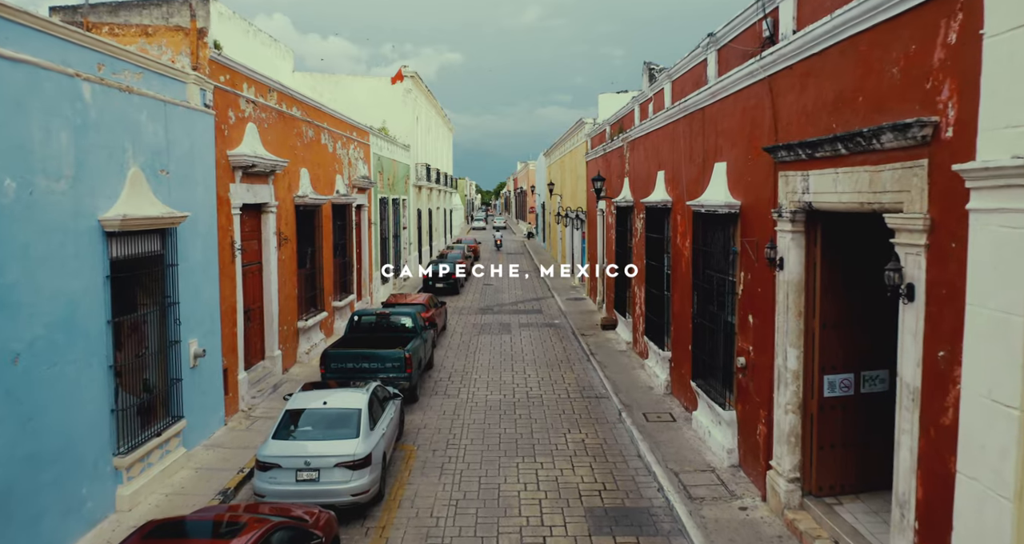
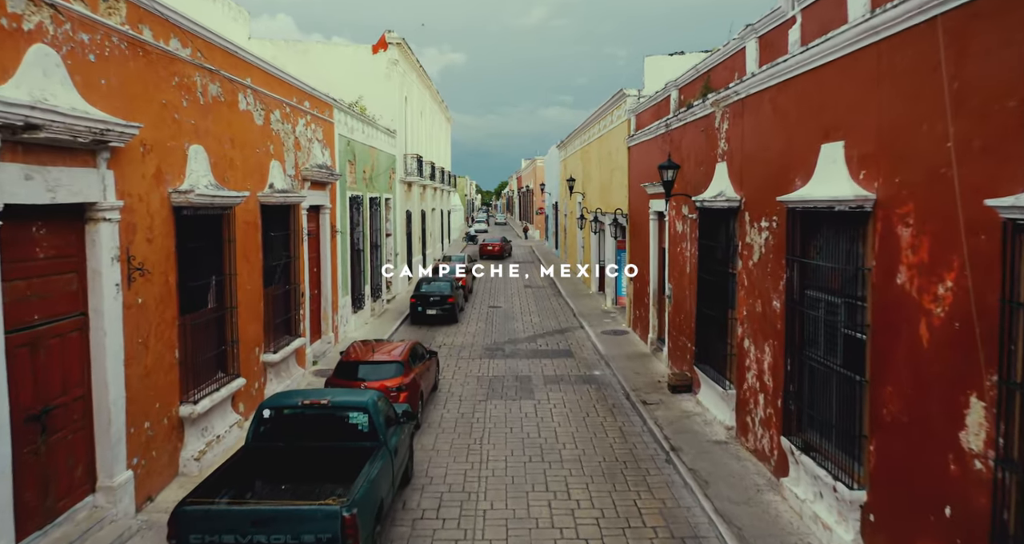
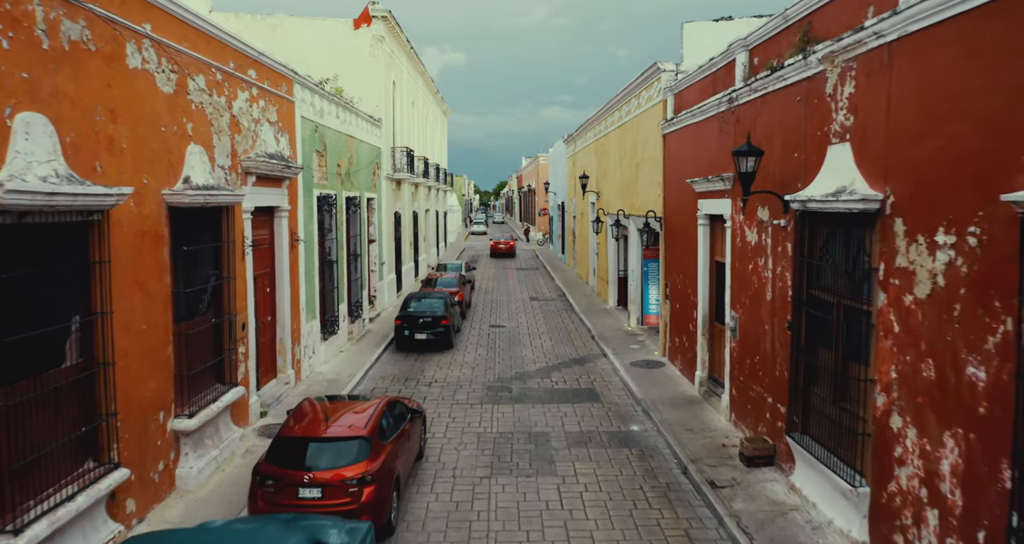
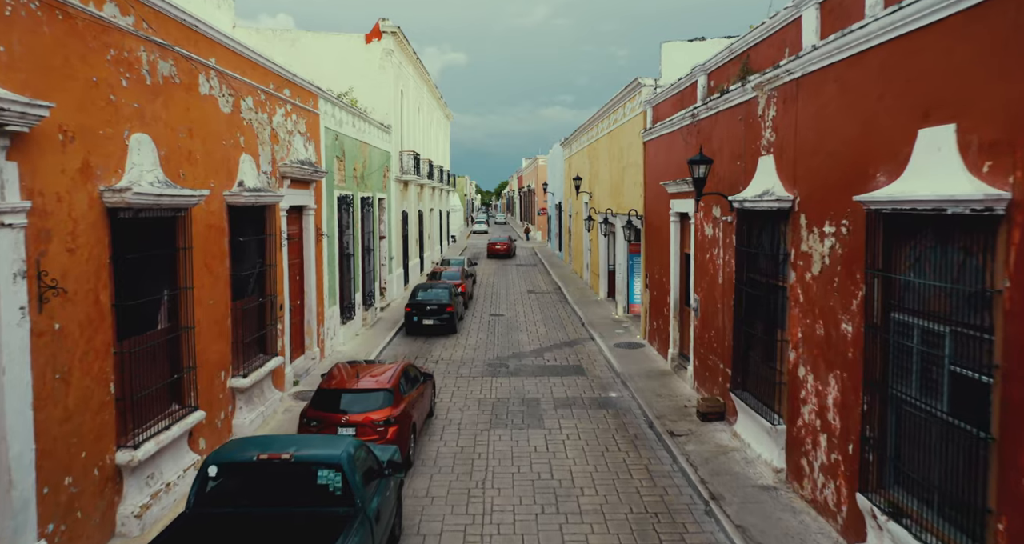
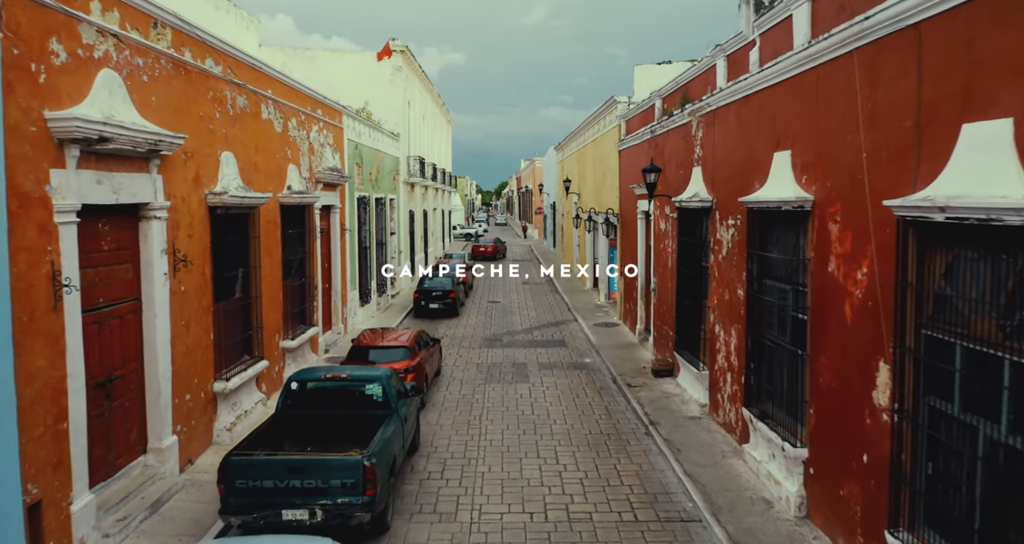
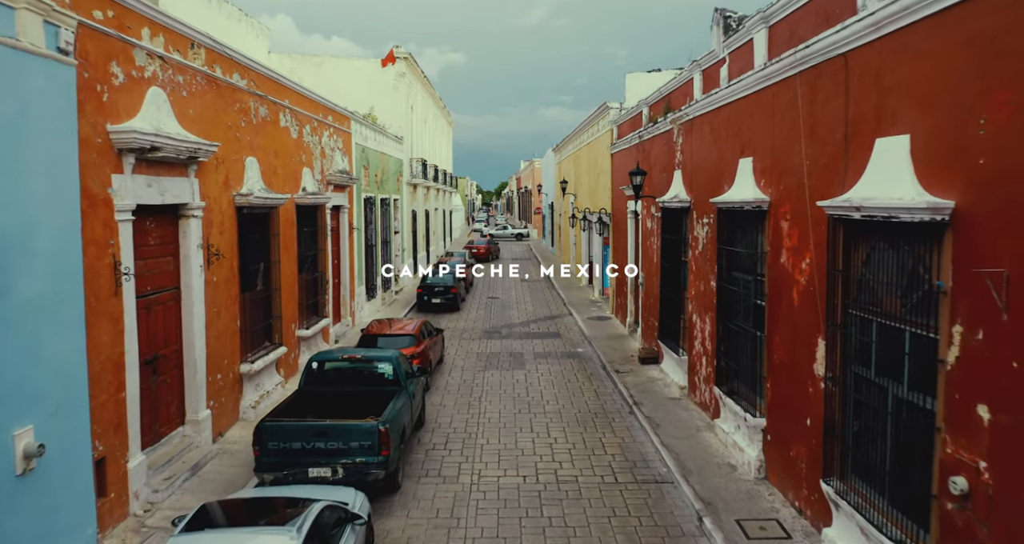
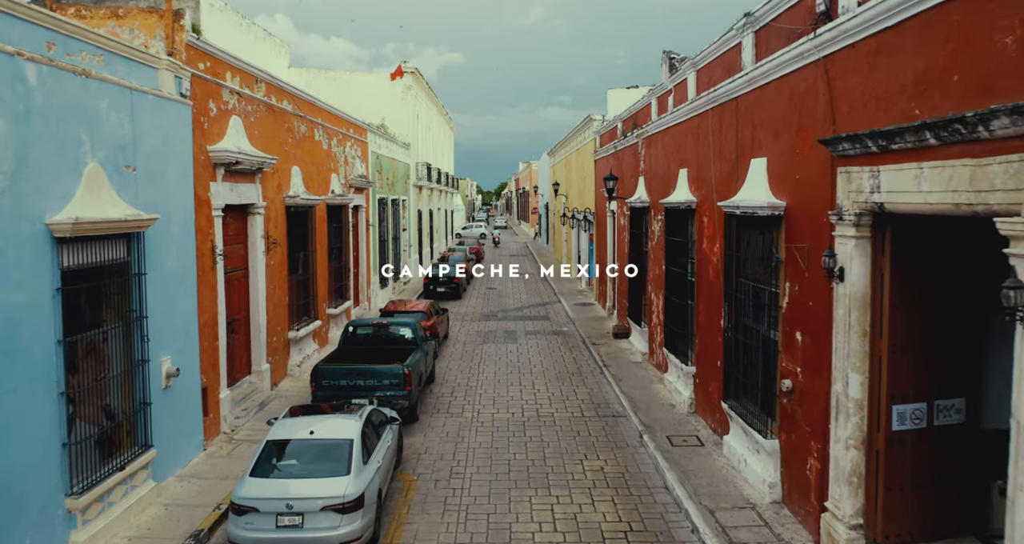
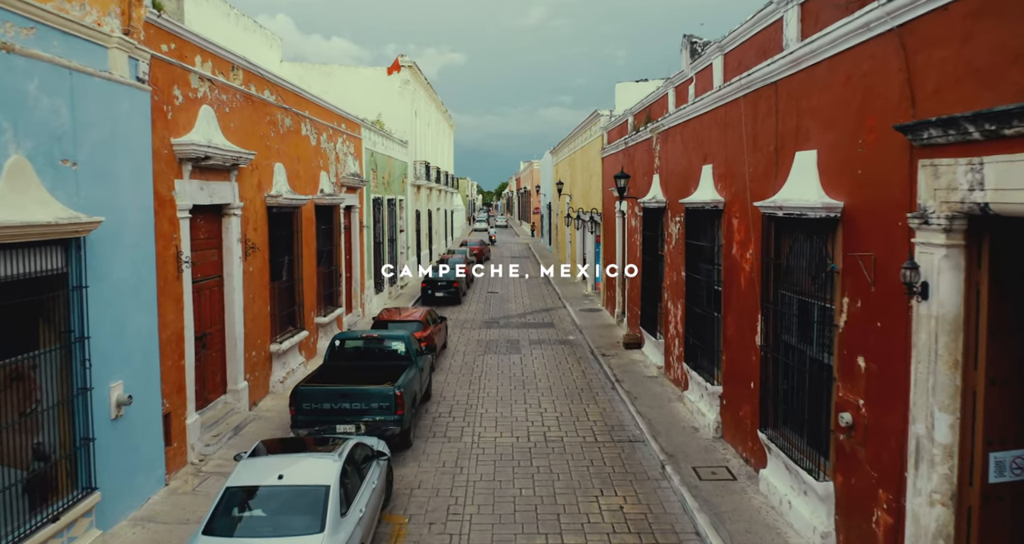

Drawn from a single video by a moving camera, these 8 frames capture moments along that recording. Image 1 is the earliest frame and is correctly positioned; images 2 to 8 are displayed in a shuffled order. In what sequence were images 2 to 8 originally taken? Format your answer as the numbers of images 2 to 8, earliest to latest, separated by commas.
7, 8, 6, 5, 2, 4, 3
